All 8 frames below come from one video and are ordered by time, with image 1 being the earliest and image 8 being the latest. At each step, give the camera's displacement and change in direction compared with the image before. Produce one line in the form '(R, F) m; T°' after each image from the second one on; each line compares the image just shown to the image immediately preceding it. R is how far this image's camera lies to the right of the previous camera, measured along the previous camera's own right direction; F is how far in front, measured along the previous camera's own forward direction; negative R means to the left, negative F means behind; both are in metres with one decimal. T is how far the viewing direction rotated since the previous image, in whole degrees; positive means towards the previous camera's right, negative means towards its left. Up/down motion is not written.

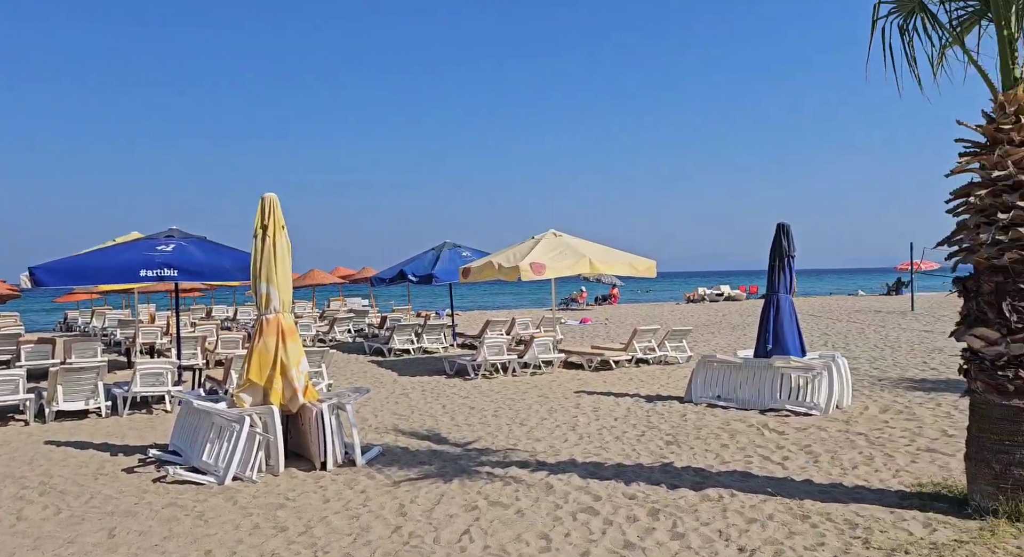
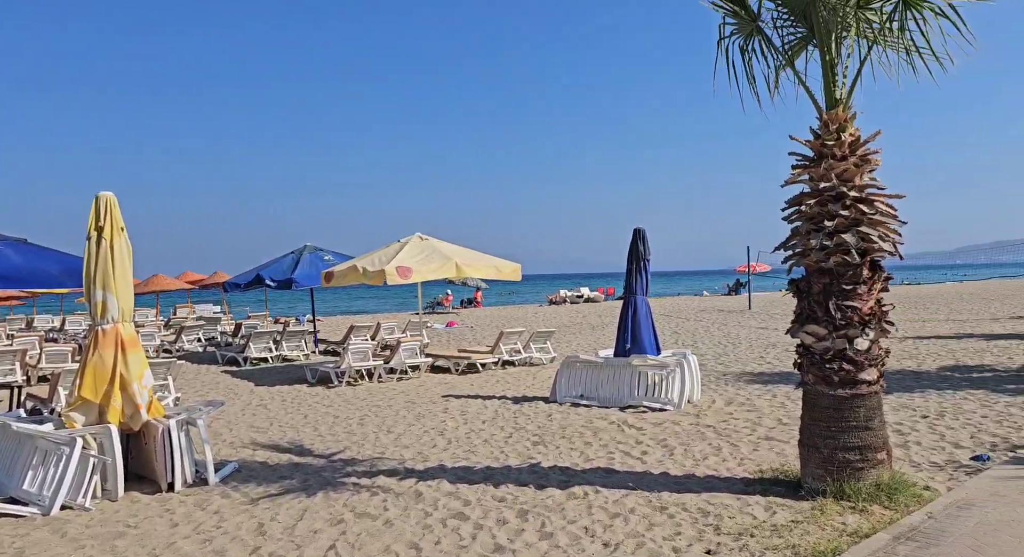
(0.0, +0.1) m; +11°
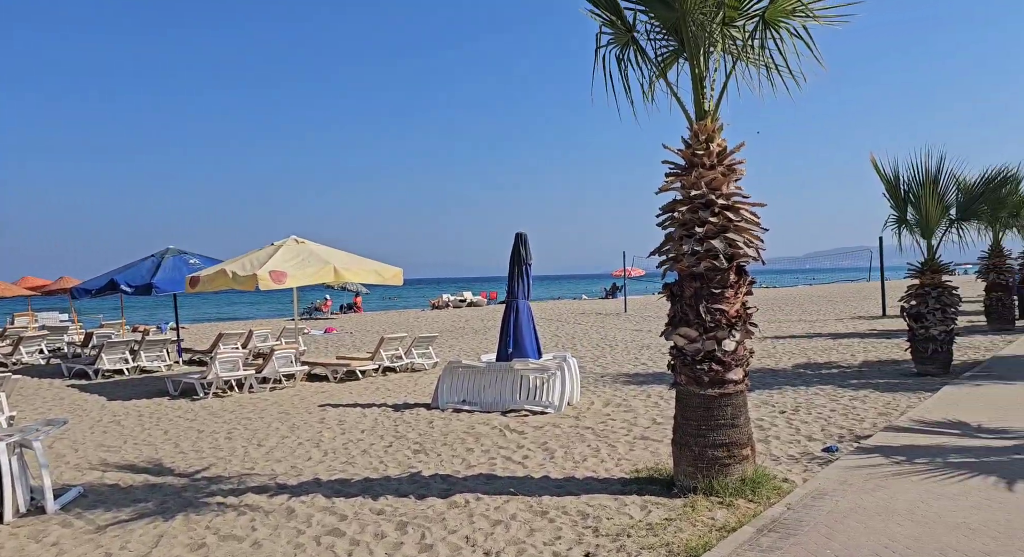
(0.0, +0.1) m; +9°
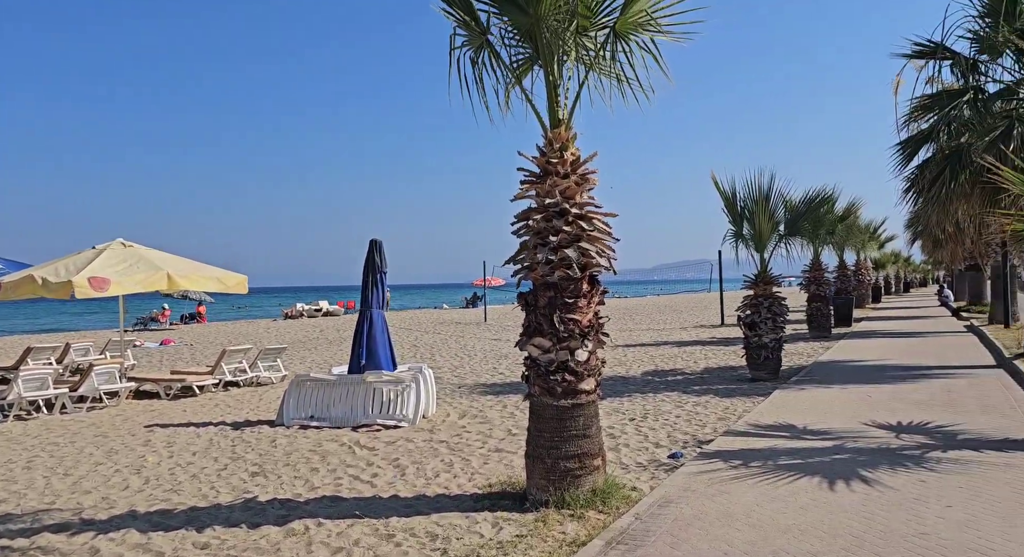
(+0.1, +0.2) m; +11°
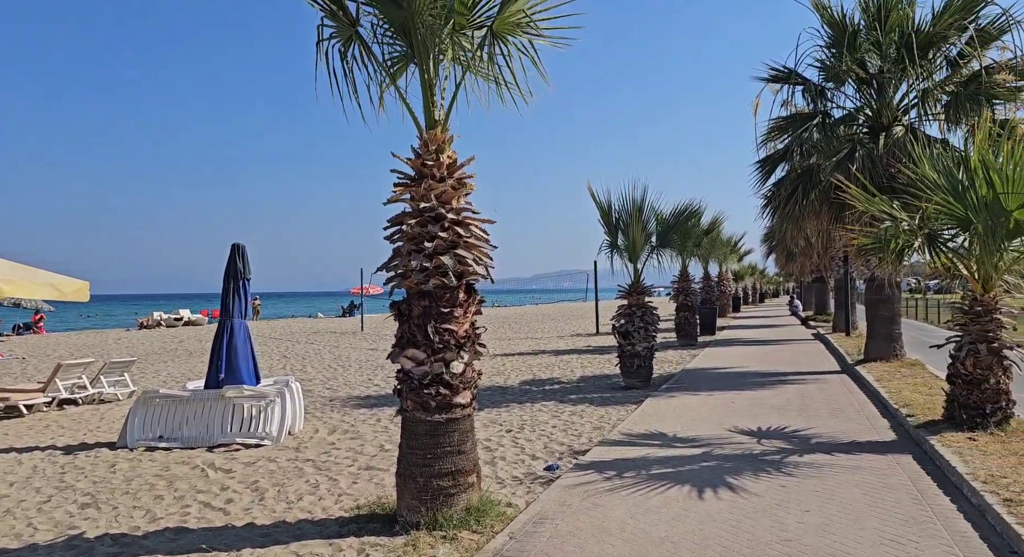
(0.0, +0.2) m; +9°
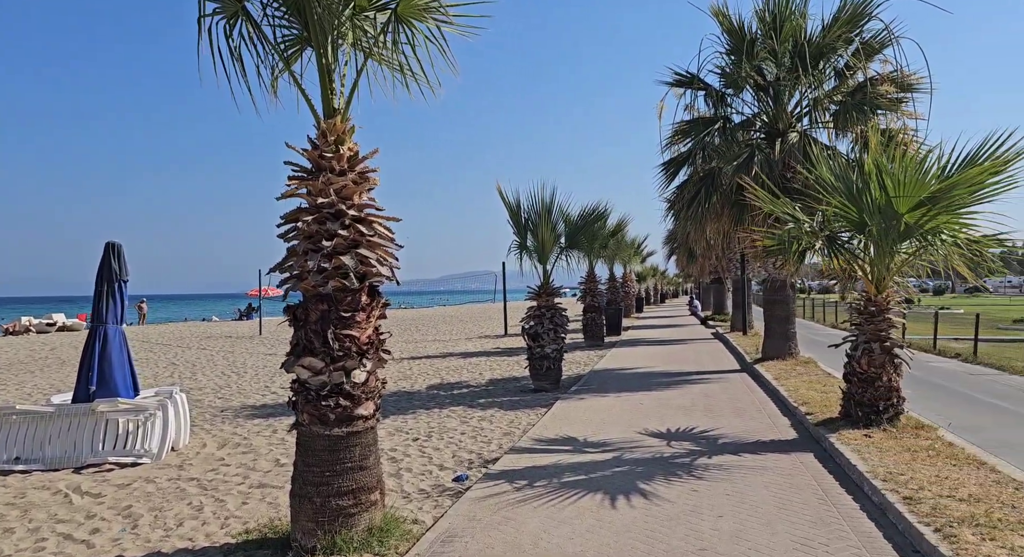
(0.0, +0.3) m; +7°
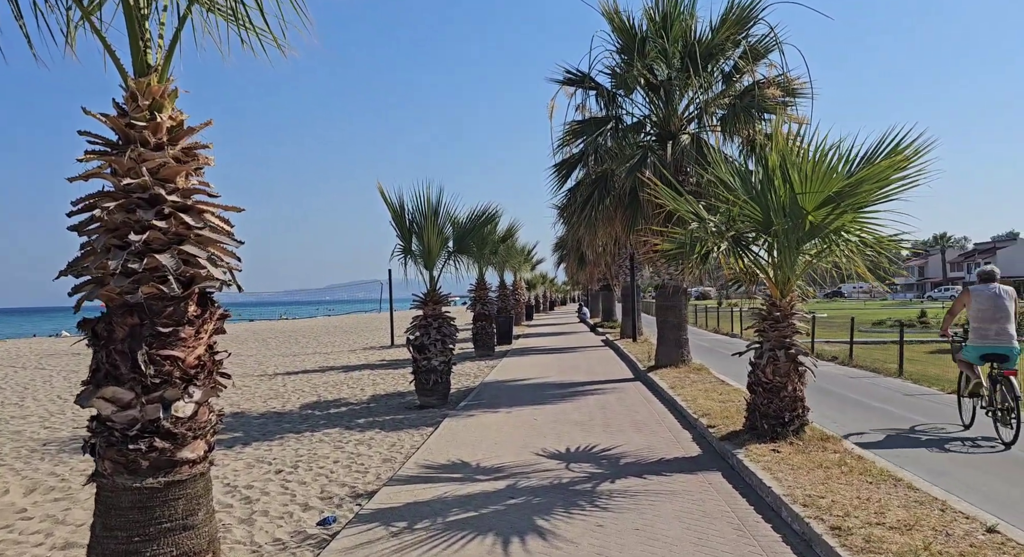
(+0.1, +0.9) m; +9°
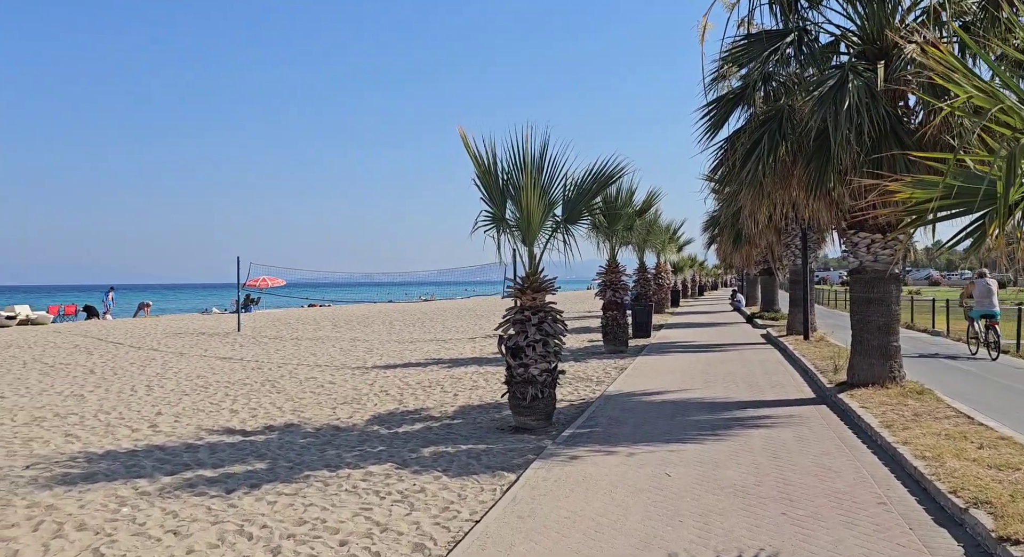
(+0.2, +3.3) m; -11°
